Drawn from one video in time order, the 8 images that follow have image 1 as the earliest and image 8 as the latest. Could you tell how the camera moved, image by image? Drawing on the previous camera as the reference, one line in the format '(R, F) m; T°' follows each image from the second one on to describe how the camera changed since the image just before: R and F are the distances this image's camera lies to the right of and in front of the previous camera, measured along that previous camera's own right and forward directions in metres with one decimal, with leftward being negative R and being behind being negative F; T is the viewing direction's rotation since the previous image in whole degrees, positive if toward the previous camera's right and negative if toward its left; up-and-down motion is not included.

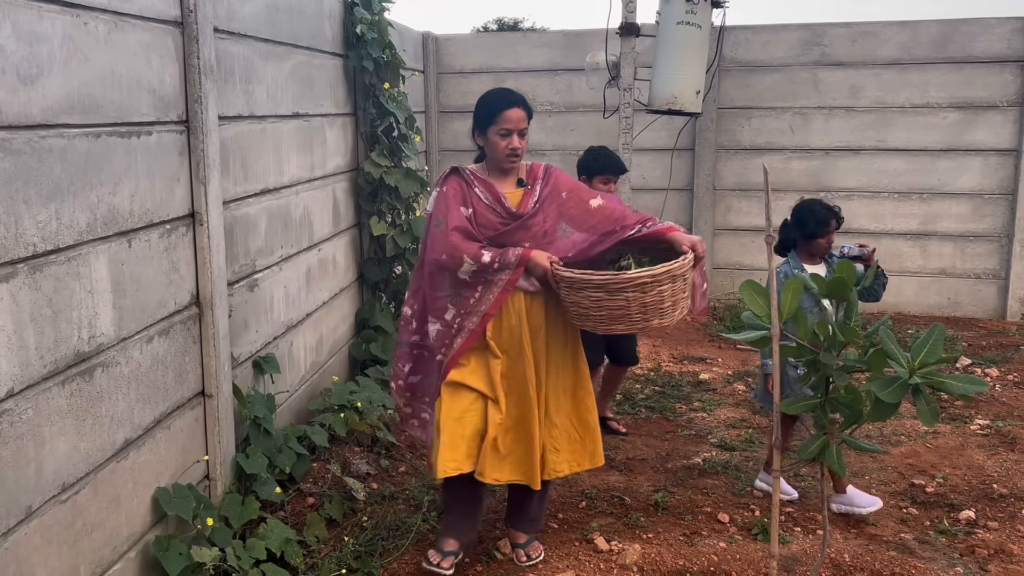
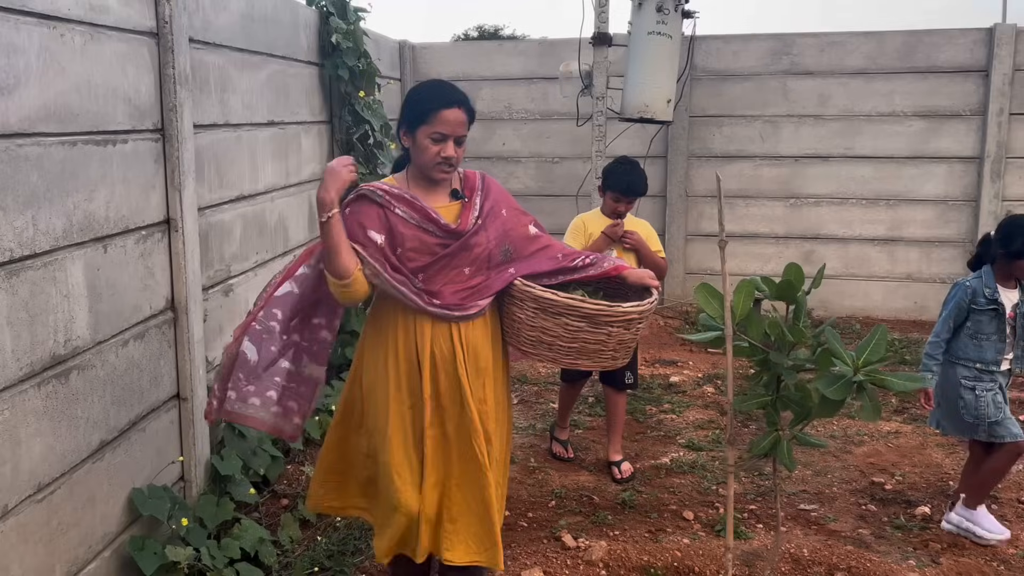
(0.0, -0.1) m; +1°
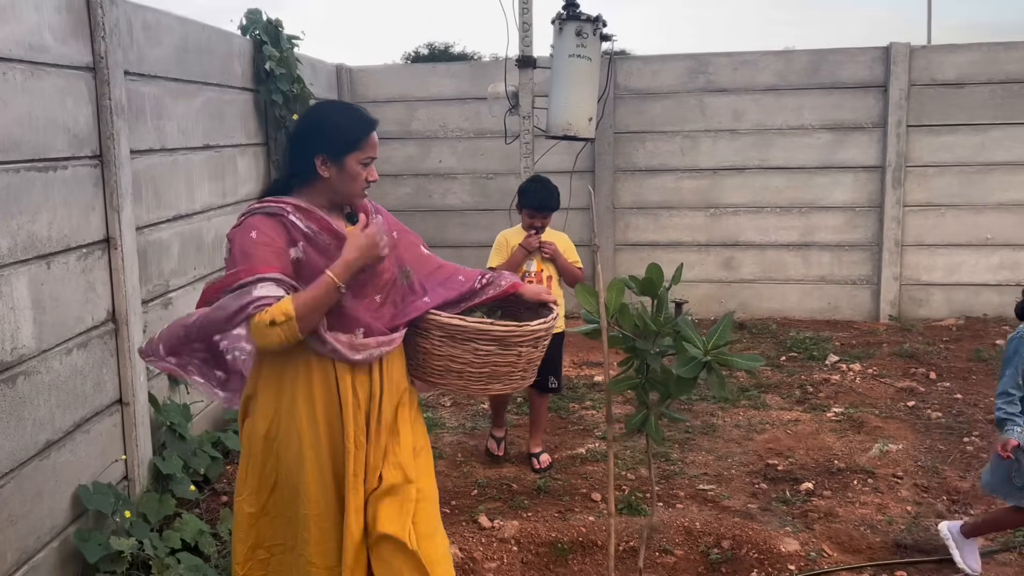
(+0.1, -0.3) m; +3°
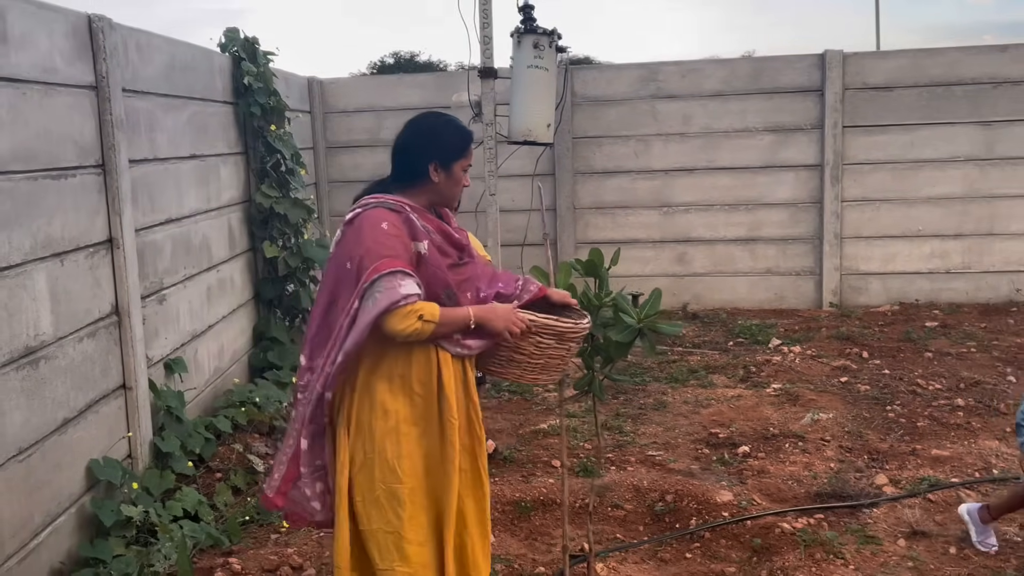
(0.0, -0.4) m; +2°
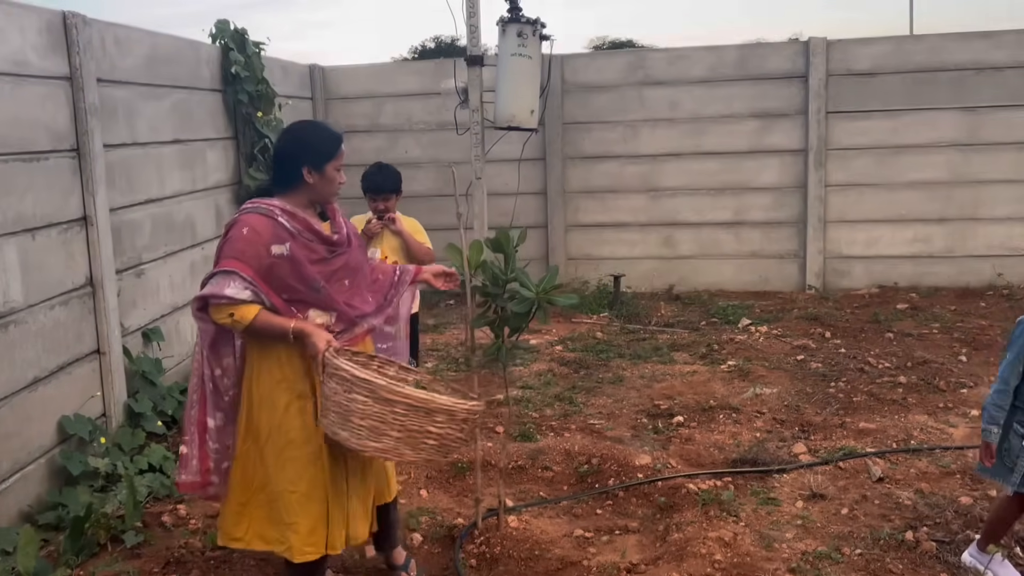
(+0.4, -0.2) m; -3°
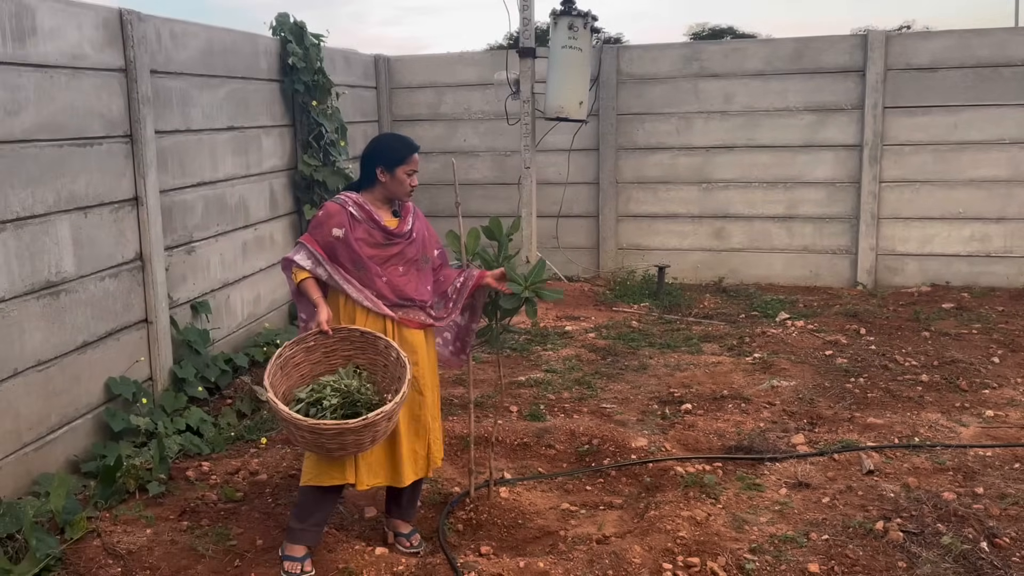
(+0.4, -0.2) m; -6°
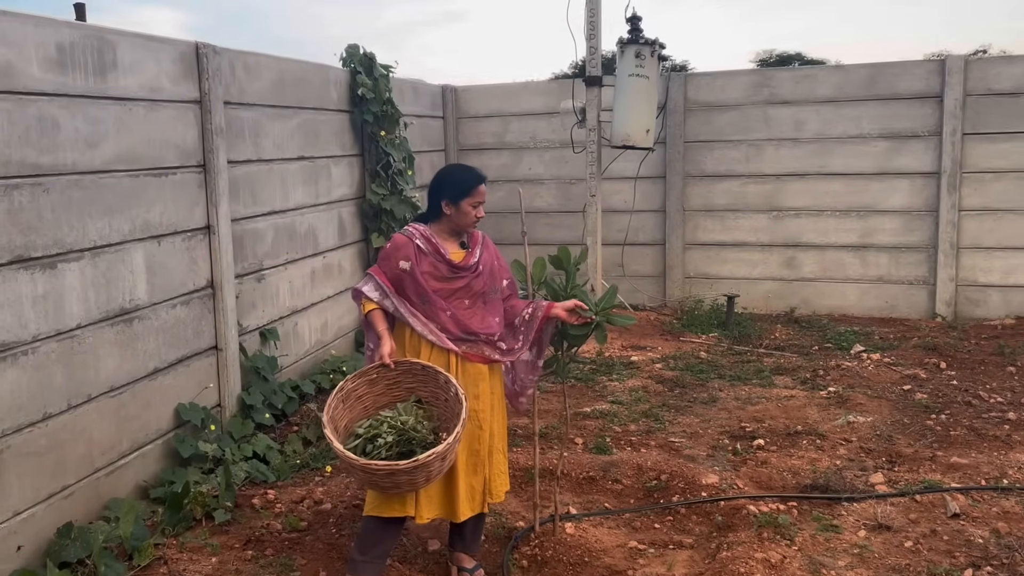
(0.0, 0.0) m; -4°
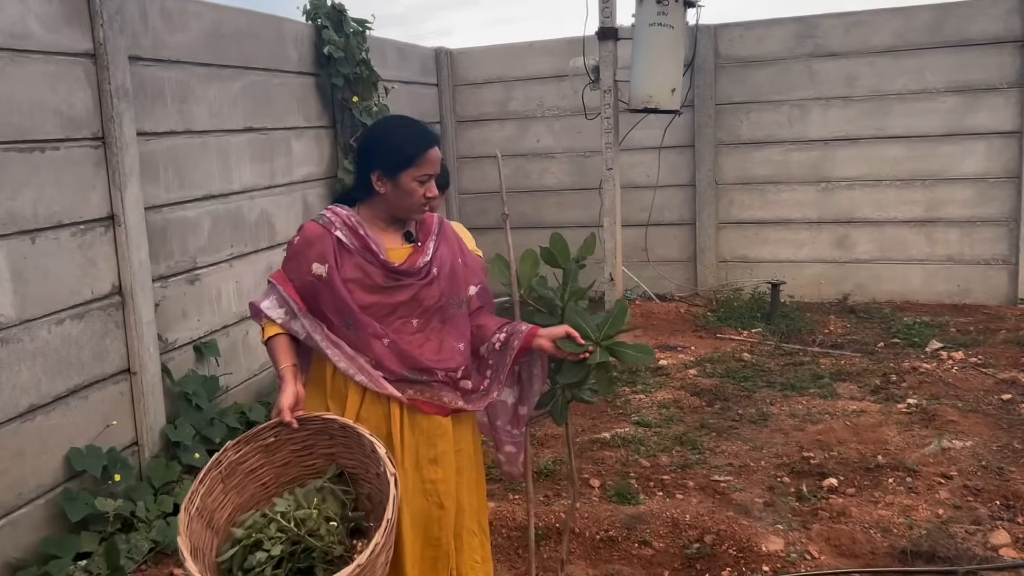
(+0.1, +1.0) m; -1°
